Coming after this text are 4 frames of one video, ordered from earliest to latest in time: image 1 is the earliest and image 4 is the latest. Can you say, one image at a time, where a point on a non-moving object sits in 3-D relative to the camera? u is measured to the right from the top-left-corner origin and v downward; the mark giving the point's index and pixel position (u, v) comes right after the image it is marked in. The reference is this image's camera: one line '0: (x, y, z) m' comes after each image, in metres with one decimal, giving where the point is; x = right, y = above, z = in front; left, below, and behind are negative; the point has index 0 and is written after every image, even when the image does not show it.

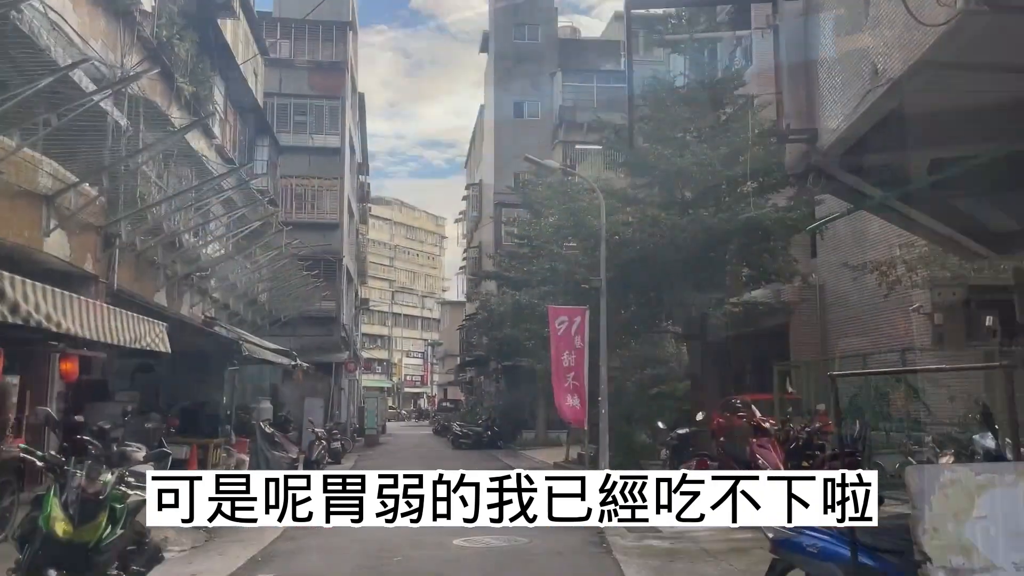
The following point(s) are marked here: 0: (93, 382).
0: (-7.6, -1.7, +14.9) m
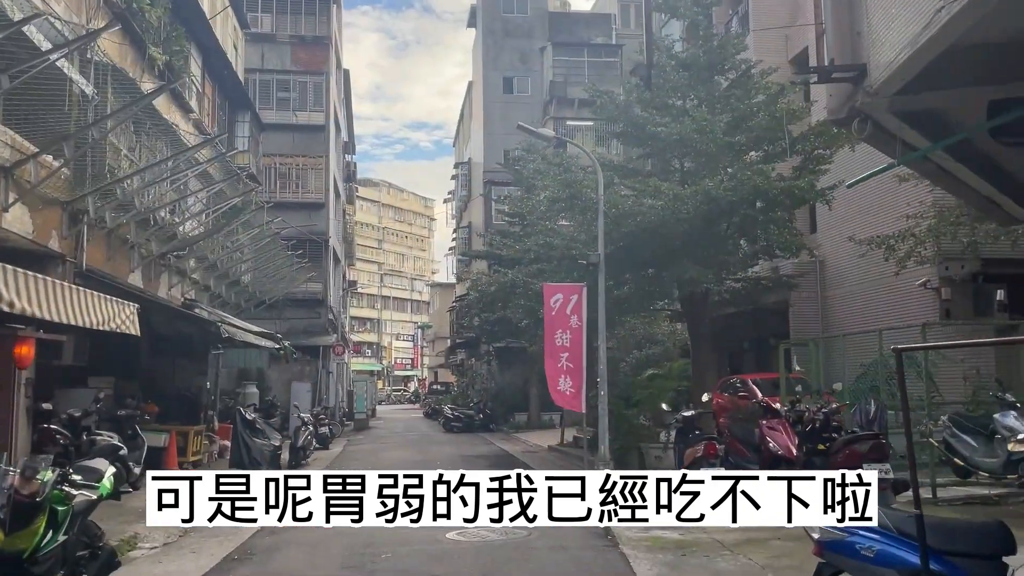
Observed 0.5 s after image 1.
0: (-7.7, -1.4, +14.2) m
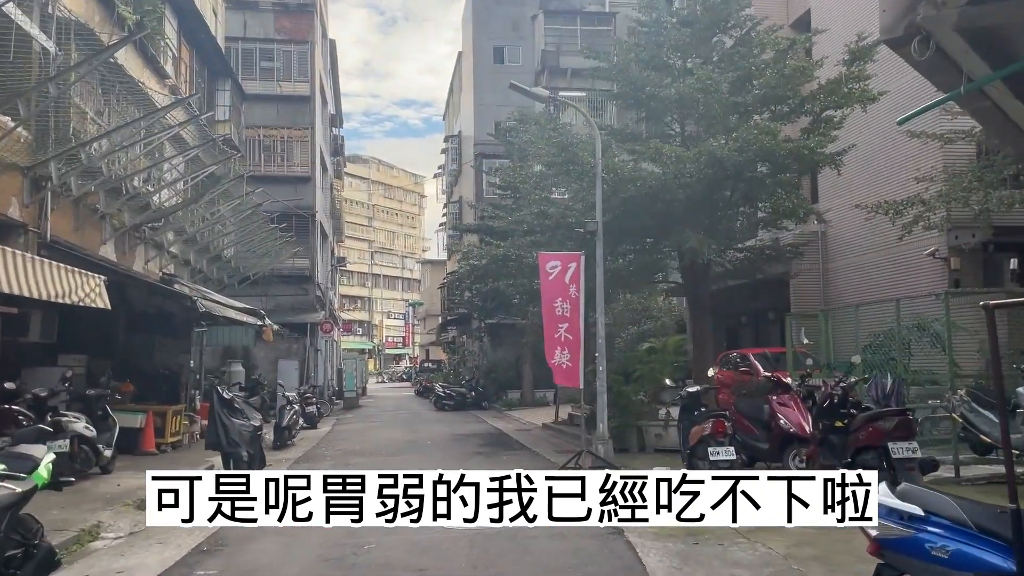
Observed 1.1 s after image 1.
0: (-7.8, -0.9, +13.4) m
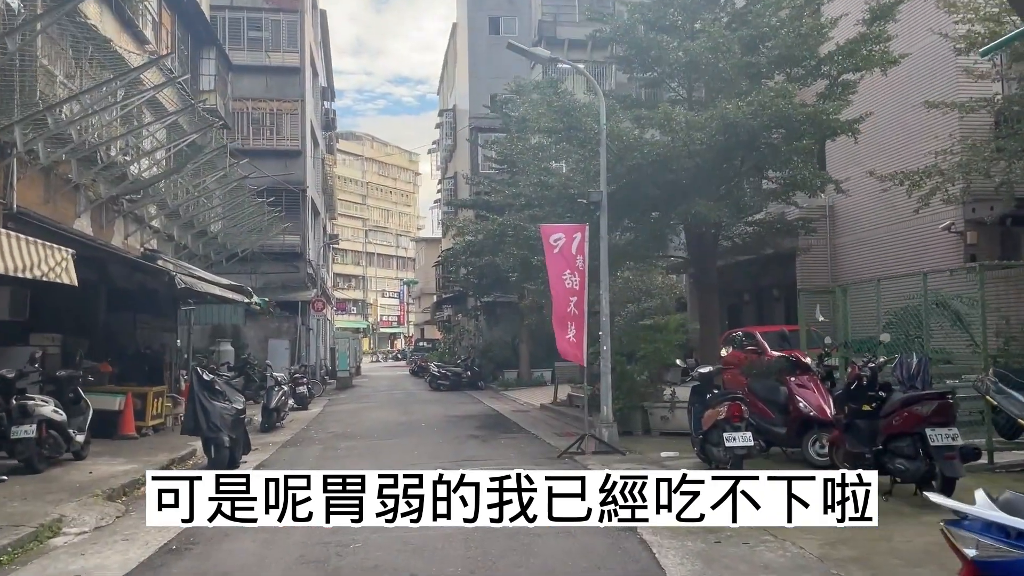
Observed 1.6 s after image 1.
0: (-7.8, -0.5, +12.6) m
